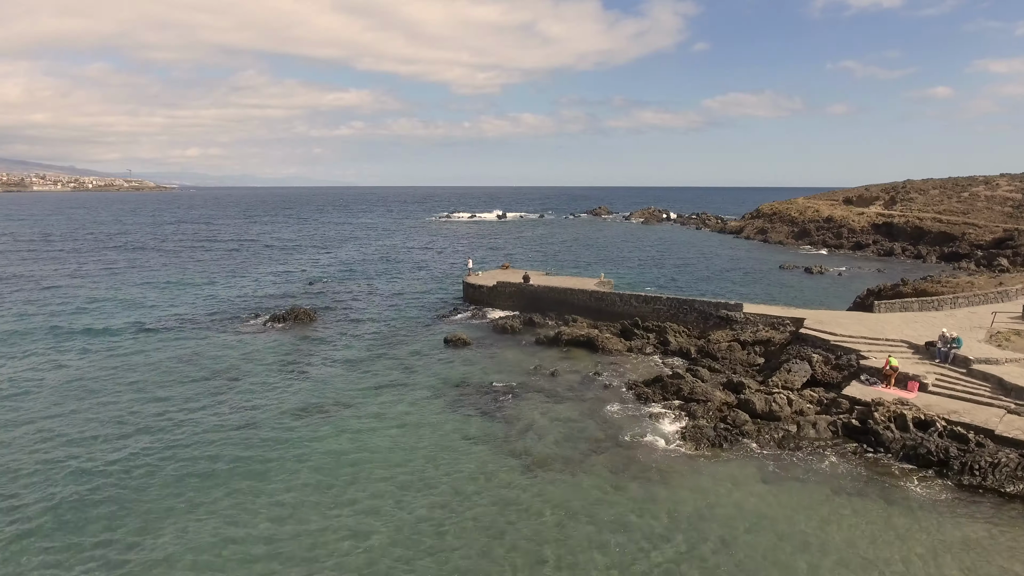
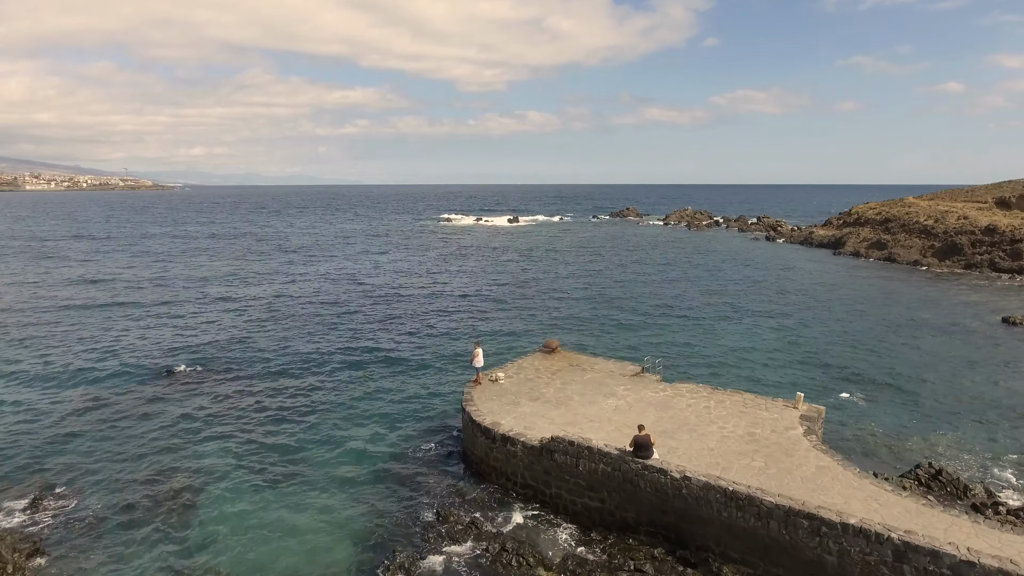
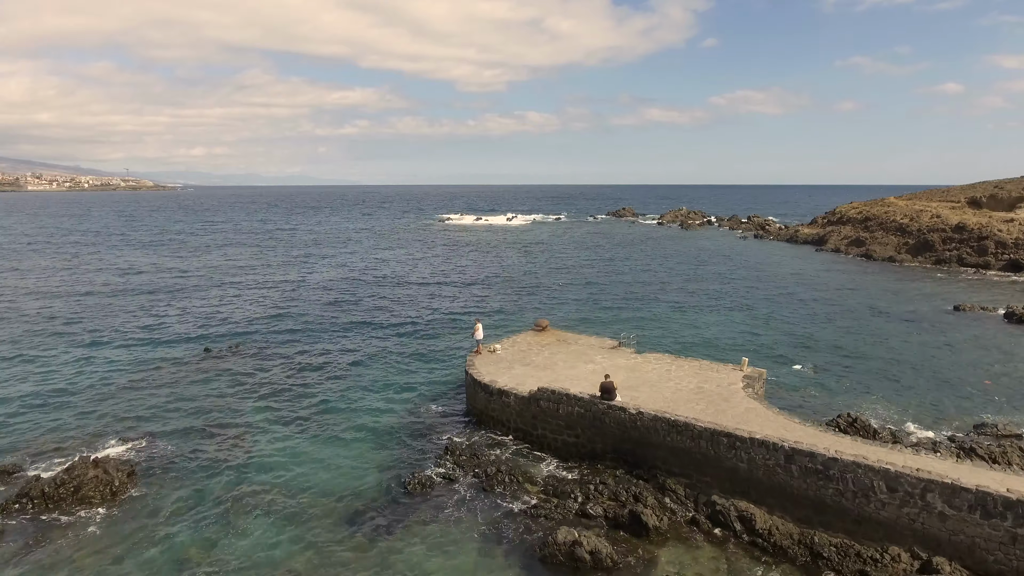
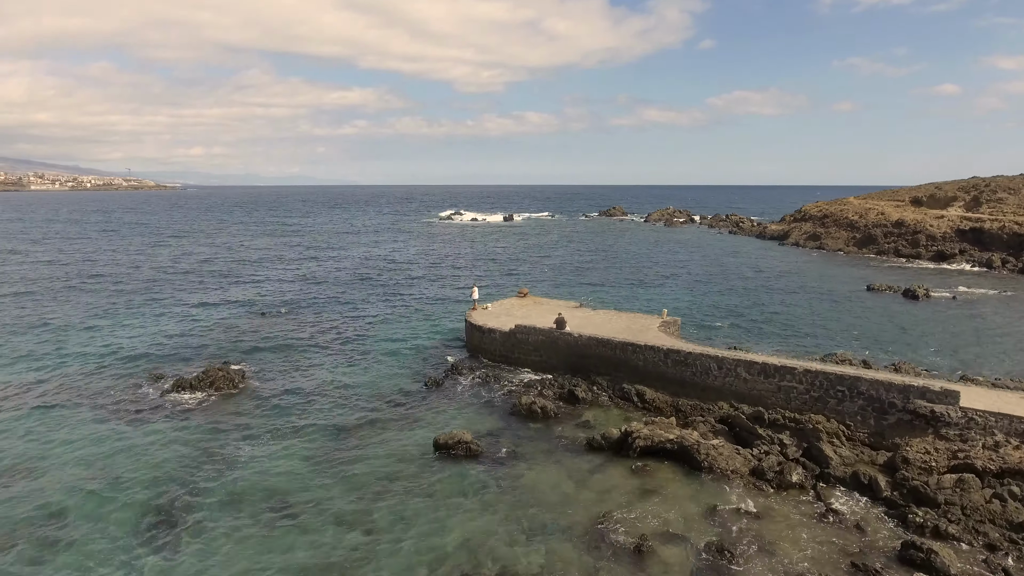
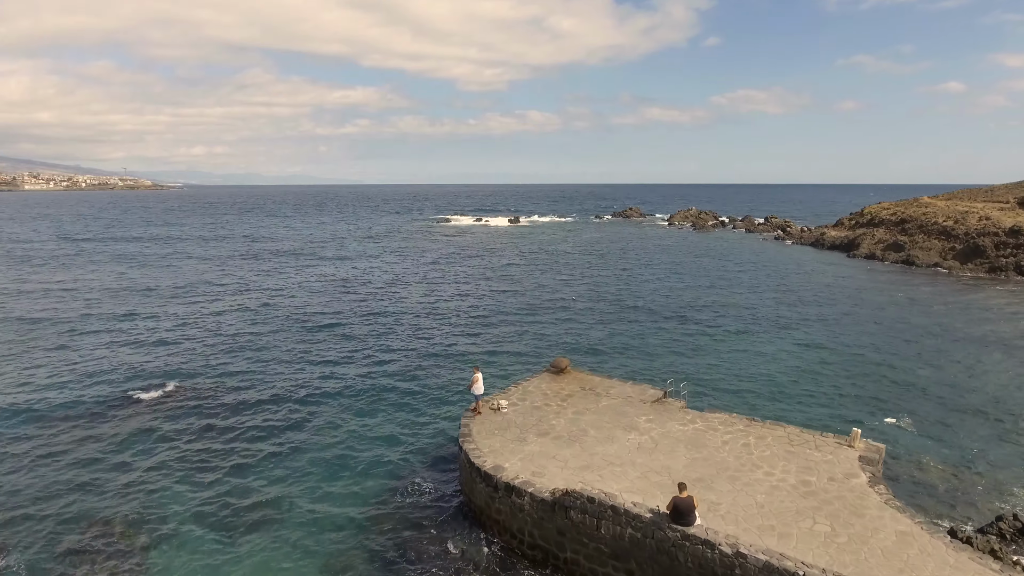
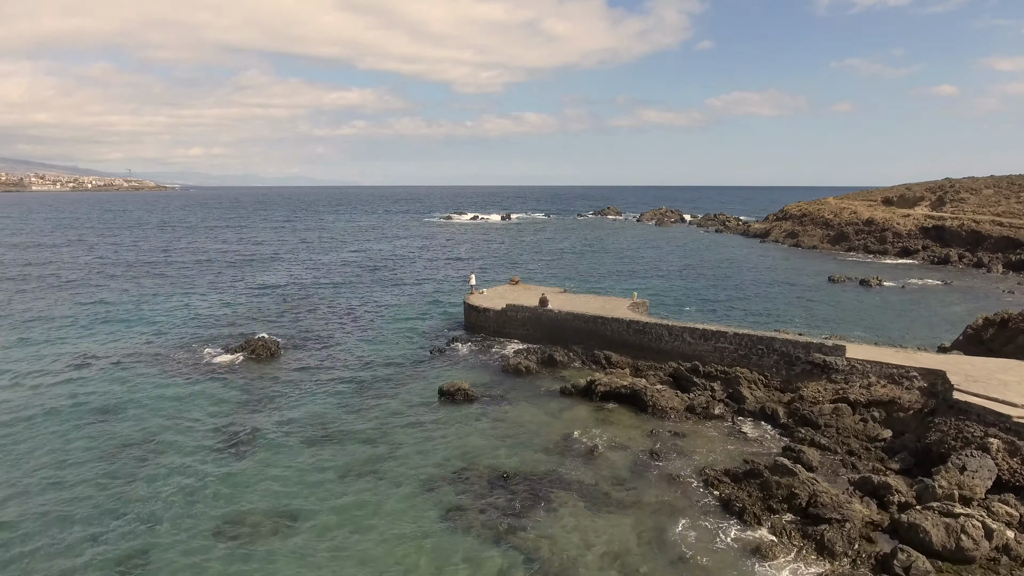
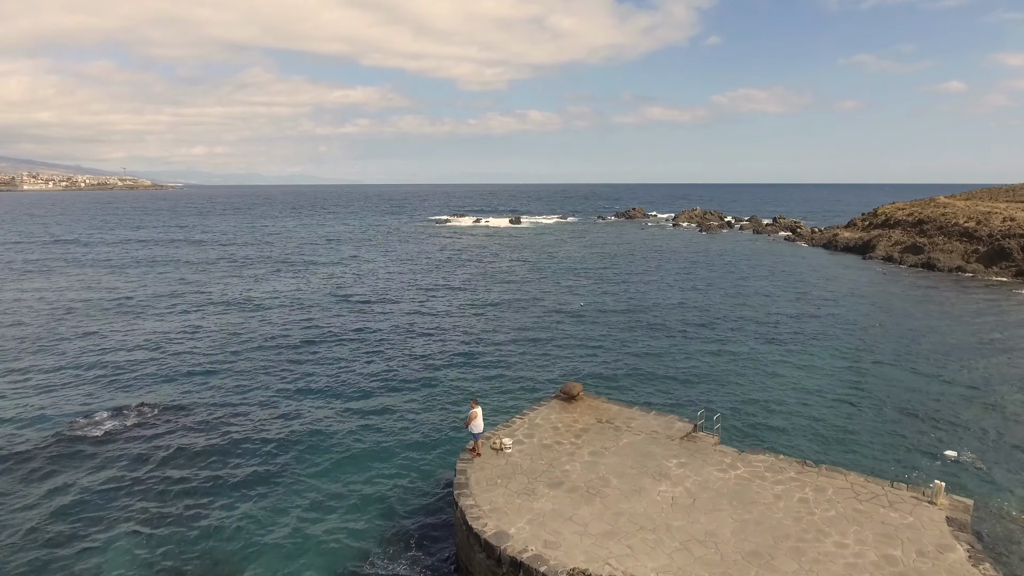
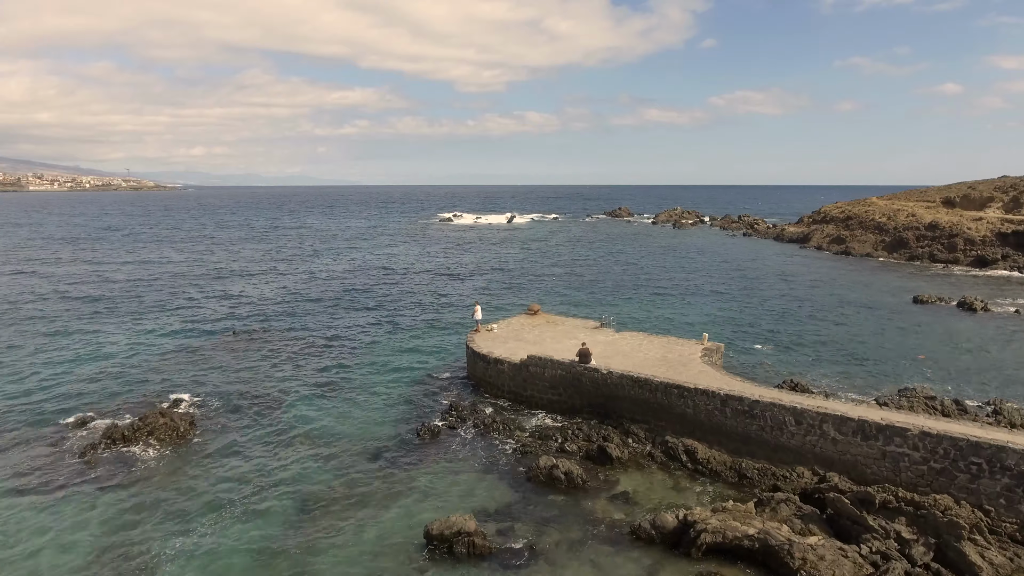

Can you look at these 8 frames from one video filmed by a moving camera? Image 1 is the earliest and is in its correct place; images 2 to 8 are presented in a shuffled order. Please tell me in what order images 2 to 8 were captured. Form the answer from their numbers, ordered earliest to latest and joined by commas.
6, 4, 8, 3, 2, 5, 7
